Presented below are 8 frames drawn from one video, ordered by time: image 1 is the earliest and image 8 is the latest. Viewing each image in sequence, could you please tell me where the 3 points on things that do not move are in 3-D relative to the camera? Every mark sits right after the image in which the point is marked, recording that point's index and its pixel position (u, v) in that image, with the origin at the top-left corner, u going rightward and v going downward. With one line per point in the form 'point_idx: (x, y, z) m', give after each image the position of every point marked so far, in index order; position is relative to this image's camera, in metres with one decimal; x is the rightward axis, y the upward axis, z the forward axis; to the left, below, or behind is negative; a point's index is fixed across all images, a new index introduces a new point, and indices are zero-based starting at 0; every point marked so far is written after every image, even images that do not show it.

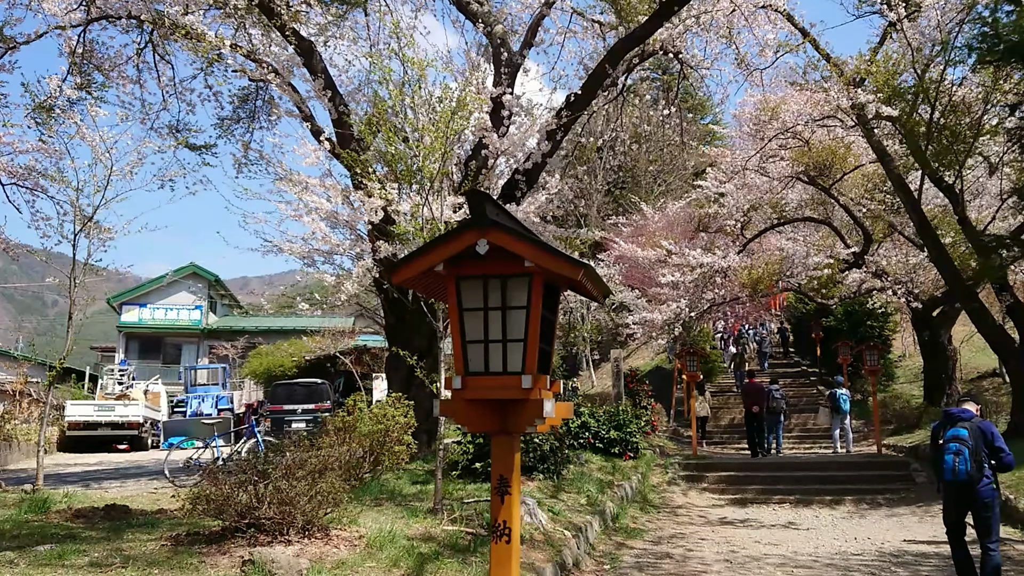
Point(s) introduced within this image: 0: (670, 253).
0: (+3.1, +0.7, +16.8) m
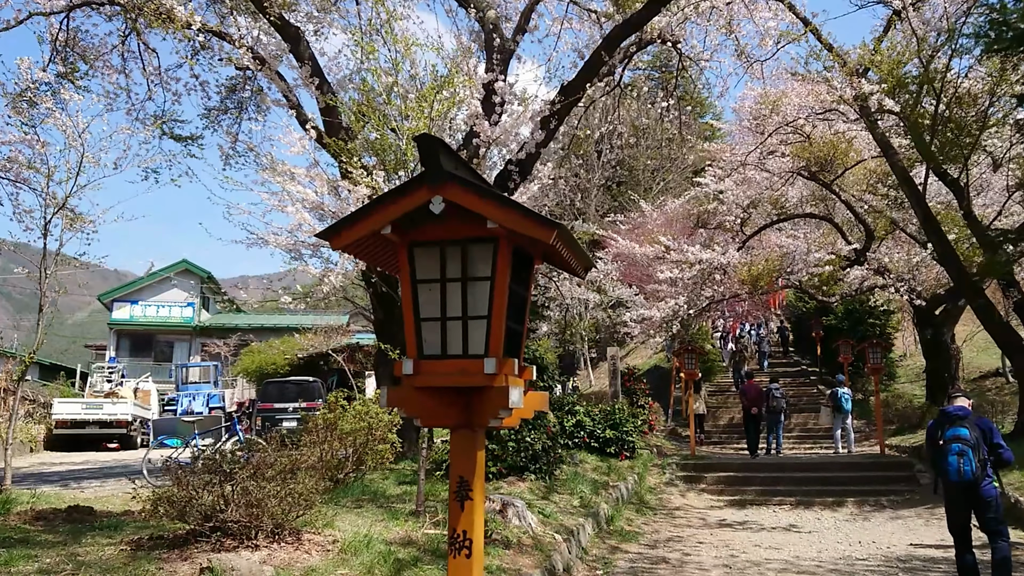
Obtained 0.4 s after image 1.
0: (+3.0, +0.8, +16.5) m
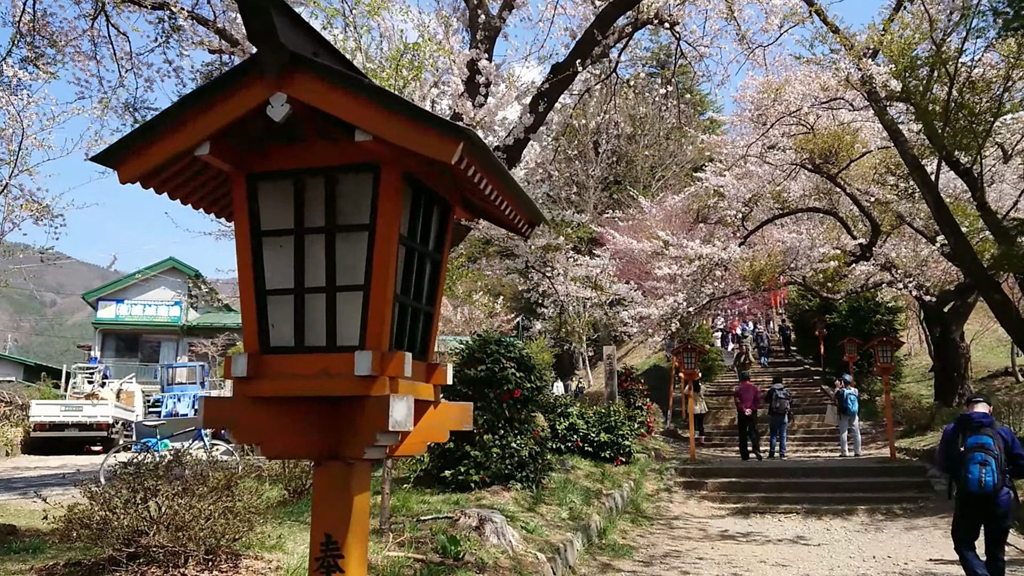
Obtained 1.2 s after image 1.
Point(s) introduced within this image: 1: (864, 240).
0: (+2.9, +0.8, +16.0) m
1: (+6.0, +0.8, +14.6) m
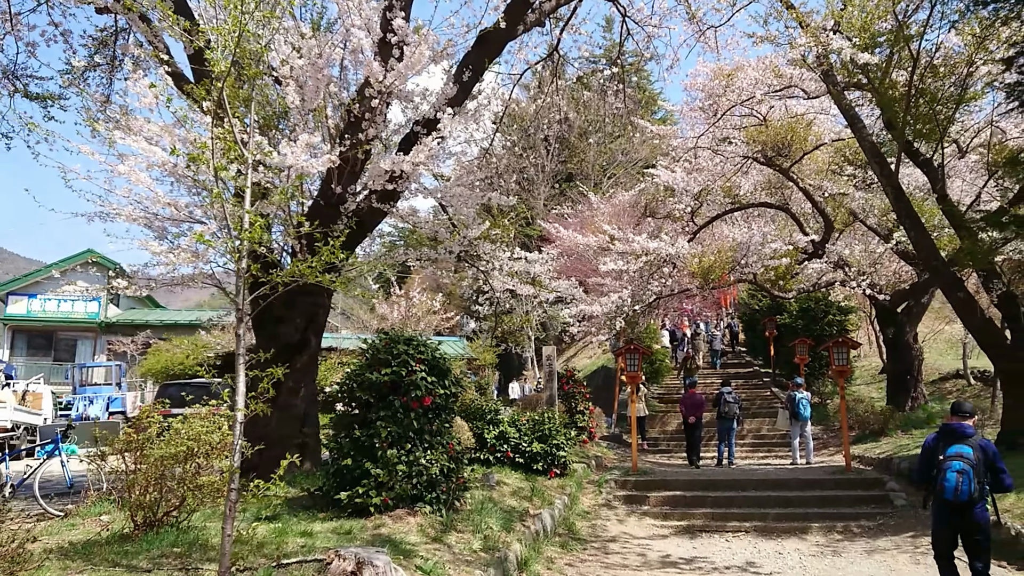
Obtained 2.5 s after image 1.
0: (+1.8, +0.9, +15.2) m
1: (+5.0, +0.8, +13.9) m
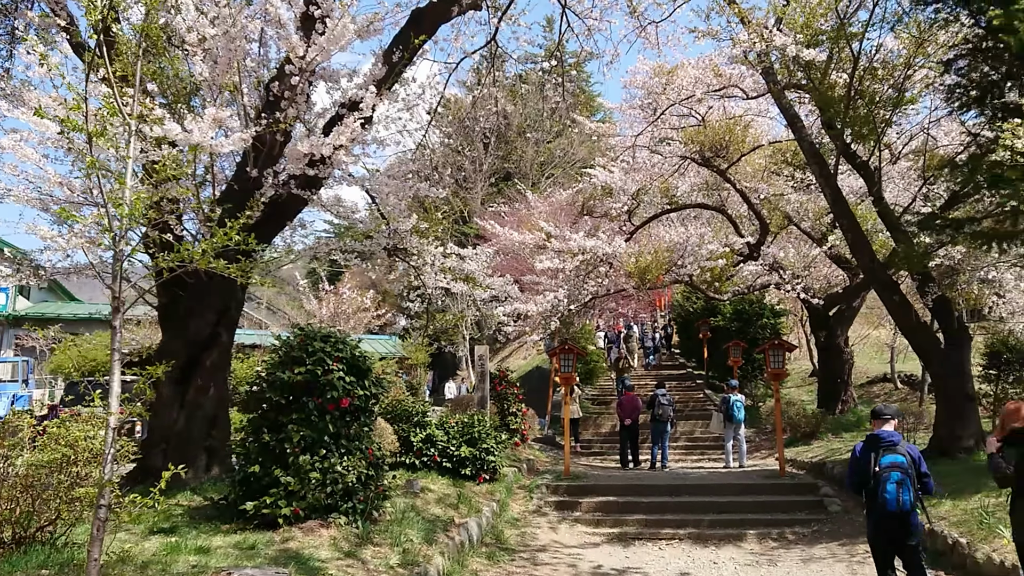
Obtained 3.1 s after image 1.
0: (+0.6, +0.9, +14.9) m
1: (+3.9, +0.8, +13.9) m
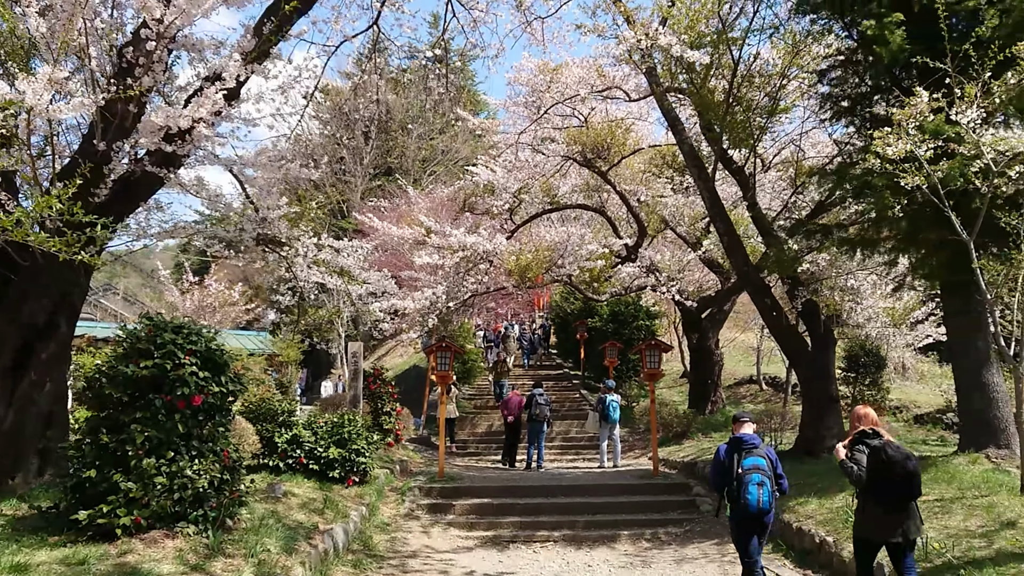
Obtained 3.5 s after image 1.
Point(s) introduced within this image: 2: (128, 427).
0: (-1.4, +0.9, +14.6) m
1: (+2.0, +0.8, +14.0) m
2: (-2.1, -0.8, +4.6) m
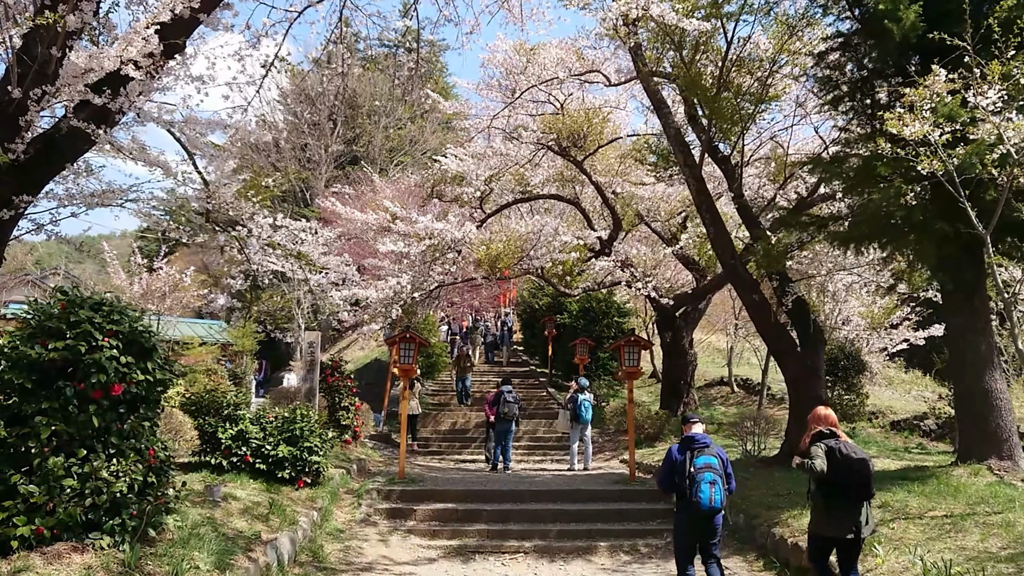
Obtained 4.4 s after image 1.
0: (-1.9, +1.1, +13.9) m
1: (+1.5, +0.9, +13.5) m
2: (-2.2, -0.6, +3.9) m
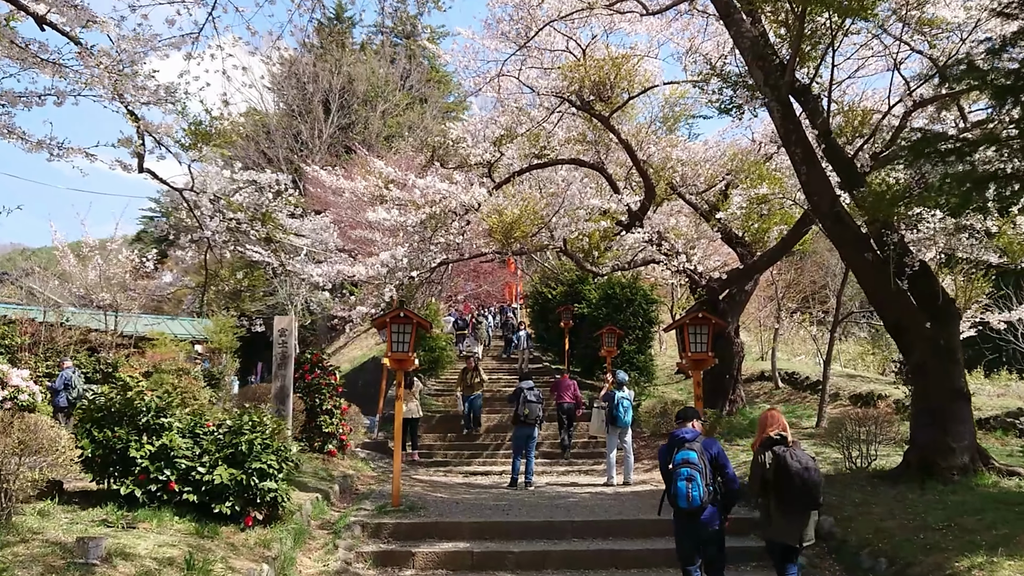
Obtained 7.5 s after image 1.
0: (-1.7, +1.4, +11.8) m
1: (+1.7, +1.2, +11.4) m
2: (-2.0, -0.3, +1.8) m
